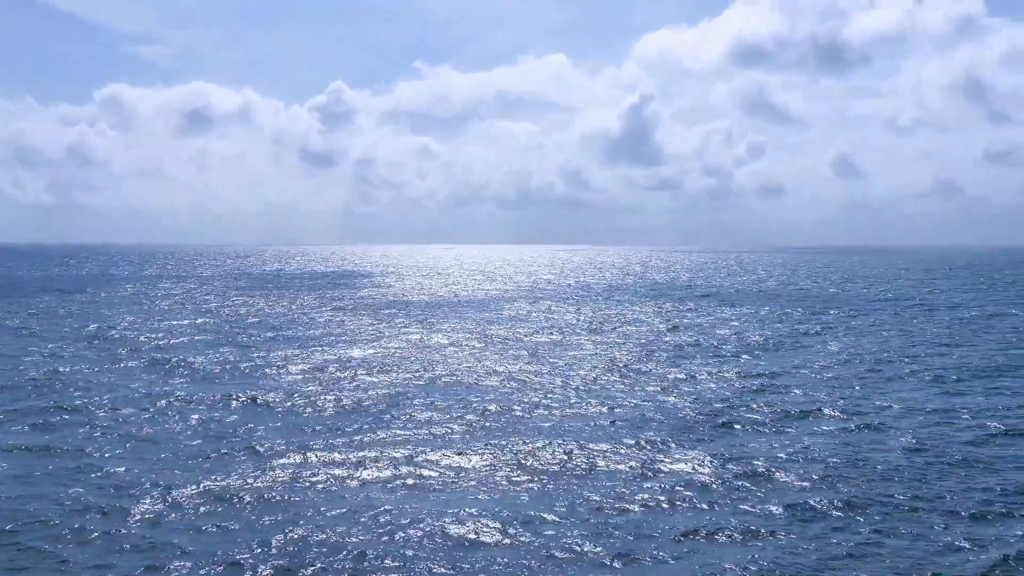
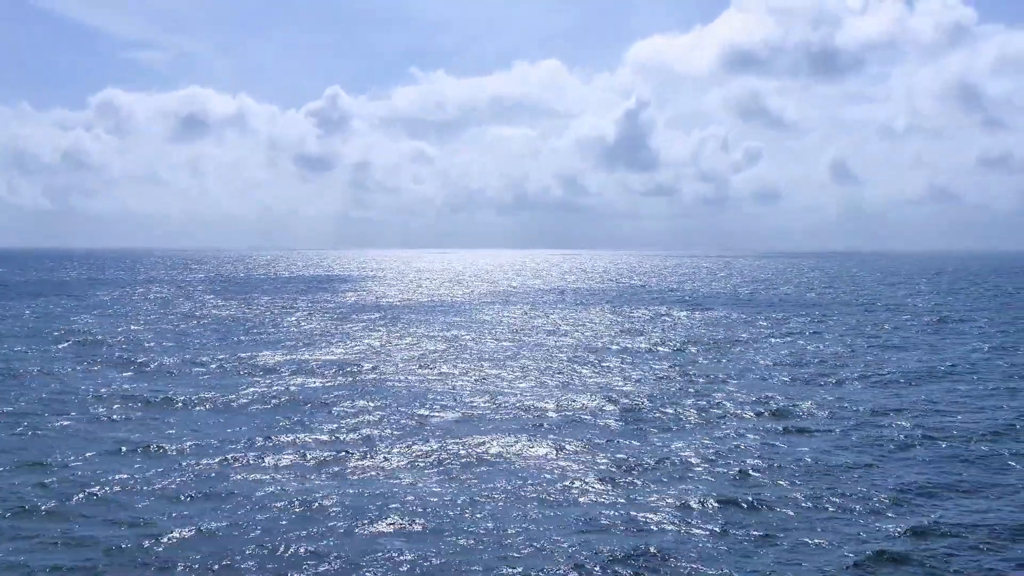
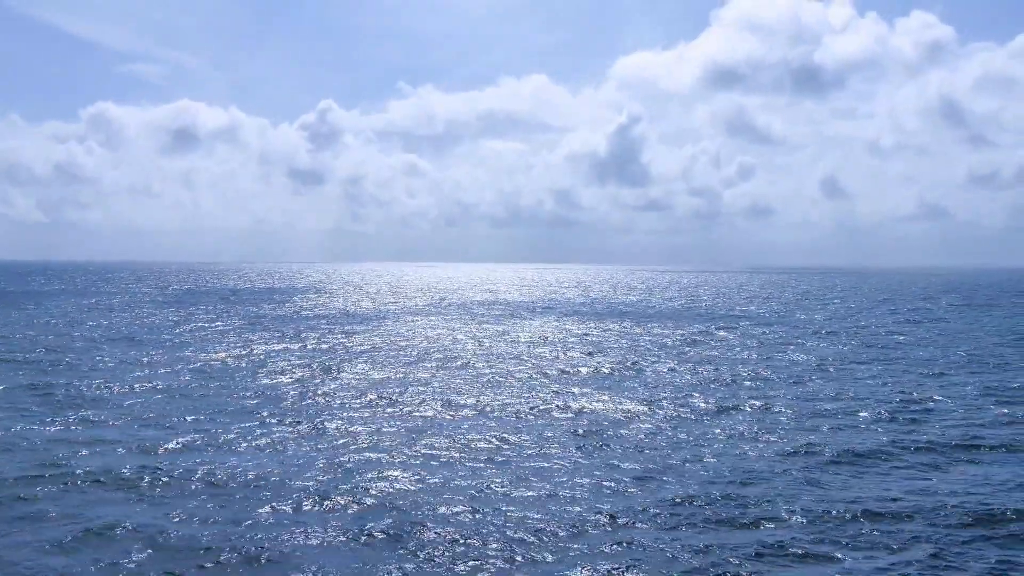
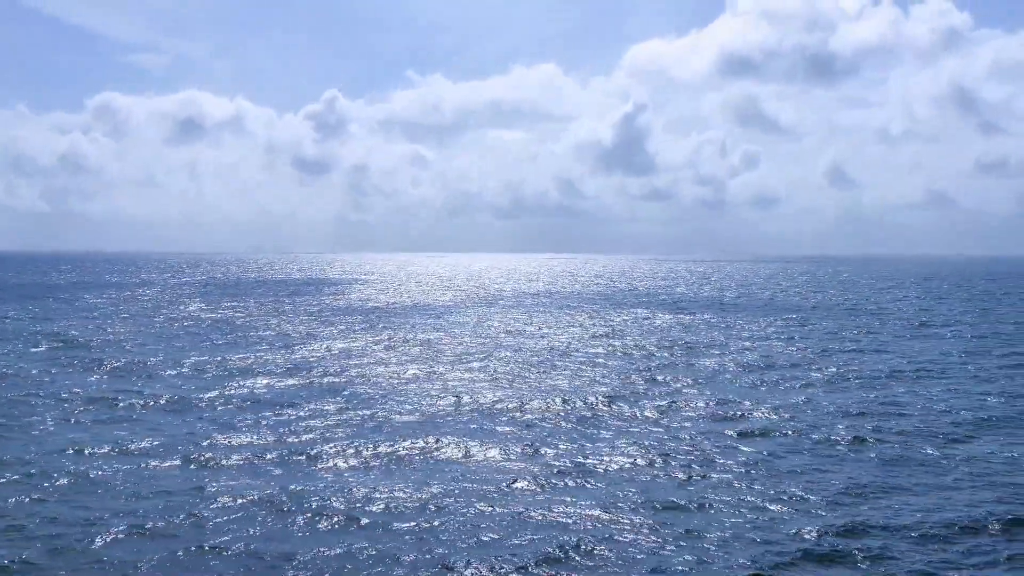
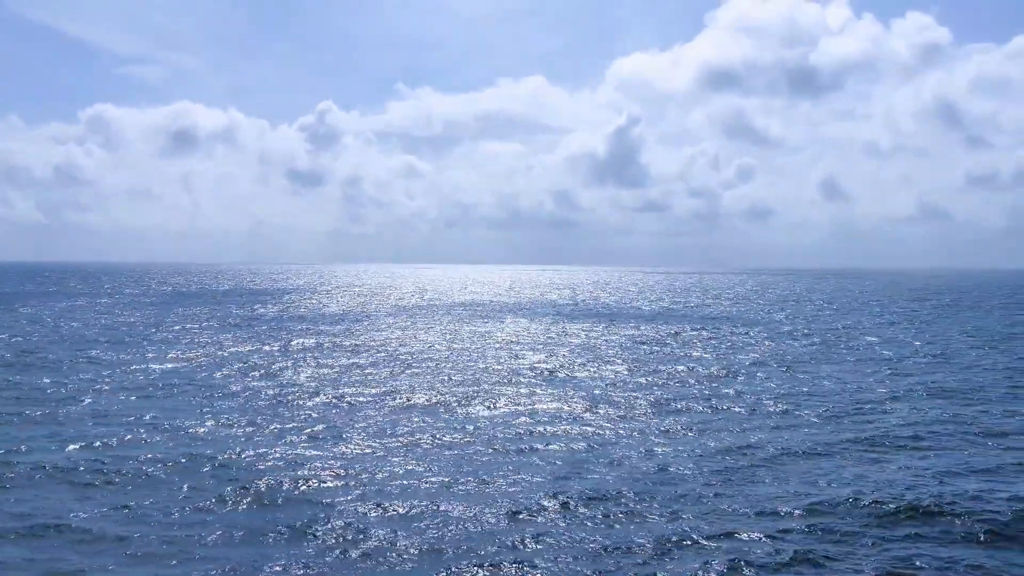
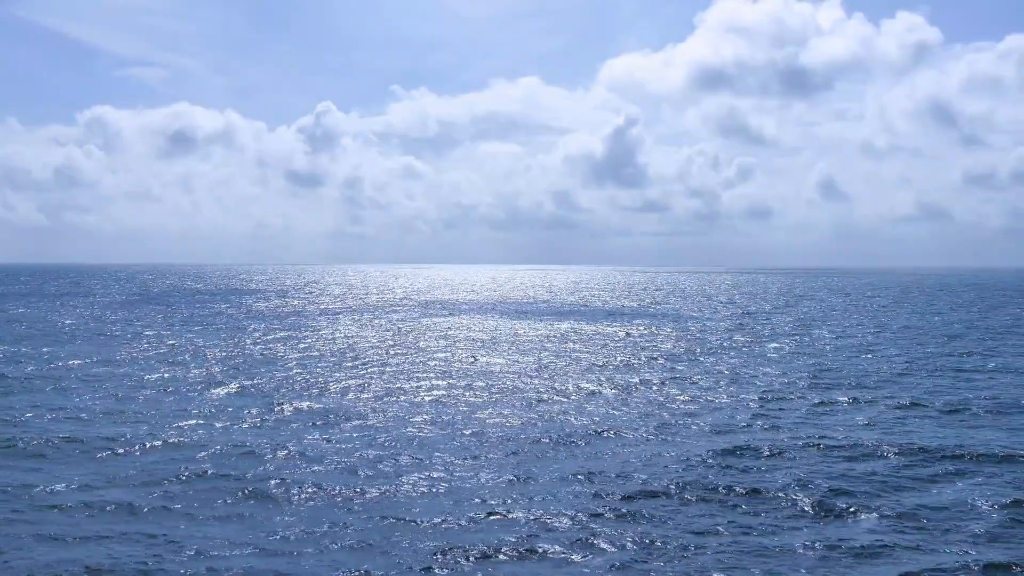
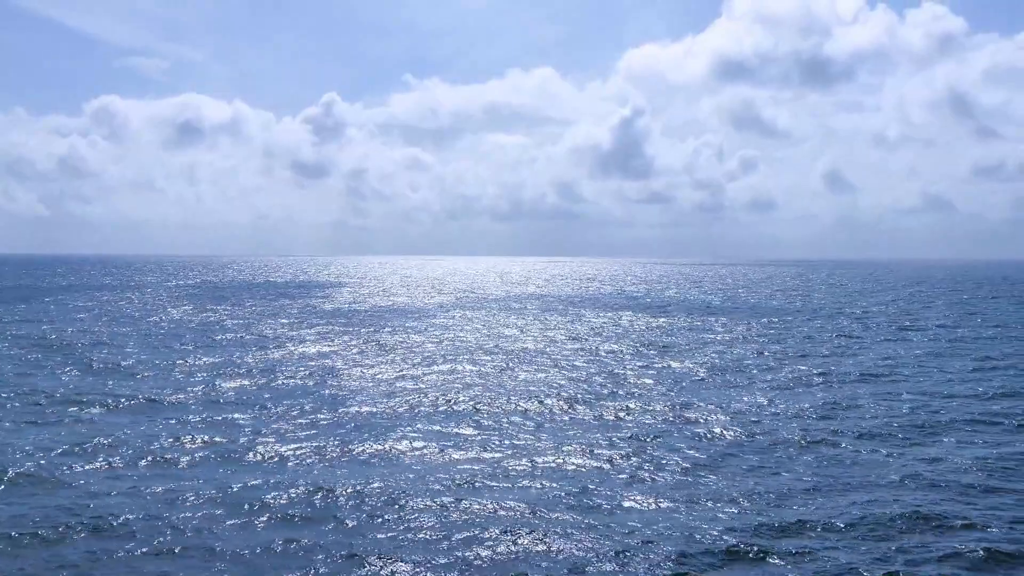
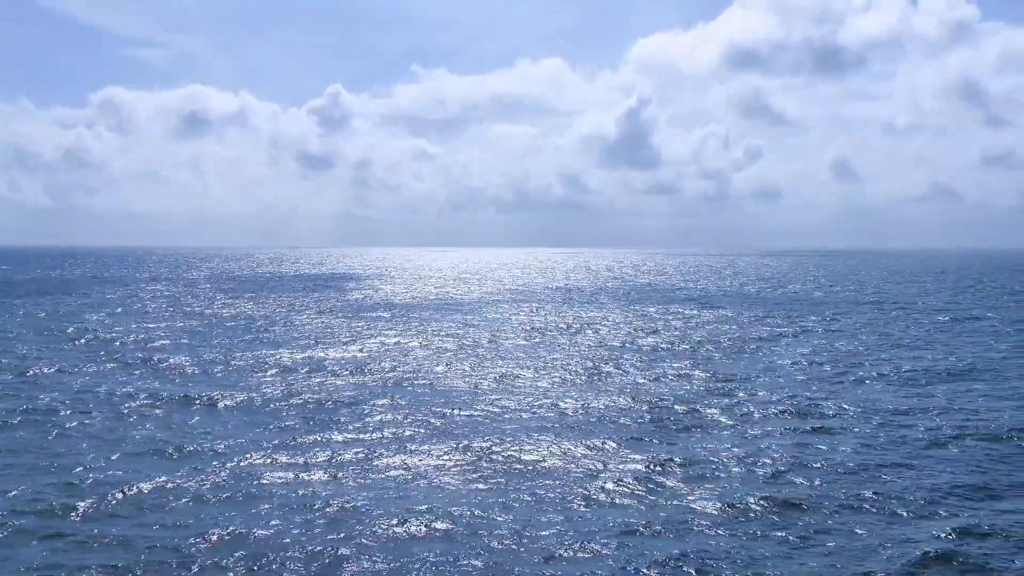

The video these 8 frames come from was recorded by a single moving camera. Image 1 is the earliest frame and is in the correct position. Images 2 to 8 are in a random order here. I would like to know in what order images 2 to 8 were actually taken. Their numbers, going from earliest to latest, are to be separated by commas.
8, 2, 4, 7, 3, 5, 6
